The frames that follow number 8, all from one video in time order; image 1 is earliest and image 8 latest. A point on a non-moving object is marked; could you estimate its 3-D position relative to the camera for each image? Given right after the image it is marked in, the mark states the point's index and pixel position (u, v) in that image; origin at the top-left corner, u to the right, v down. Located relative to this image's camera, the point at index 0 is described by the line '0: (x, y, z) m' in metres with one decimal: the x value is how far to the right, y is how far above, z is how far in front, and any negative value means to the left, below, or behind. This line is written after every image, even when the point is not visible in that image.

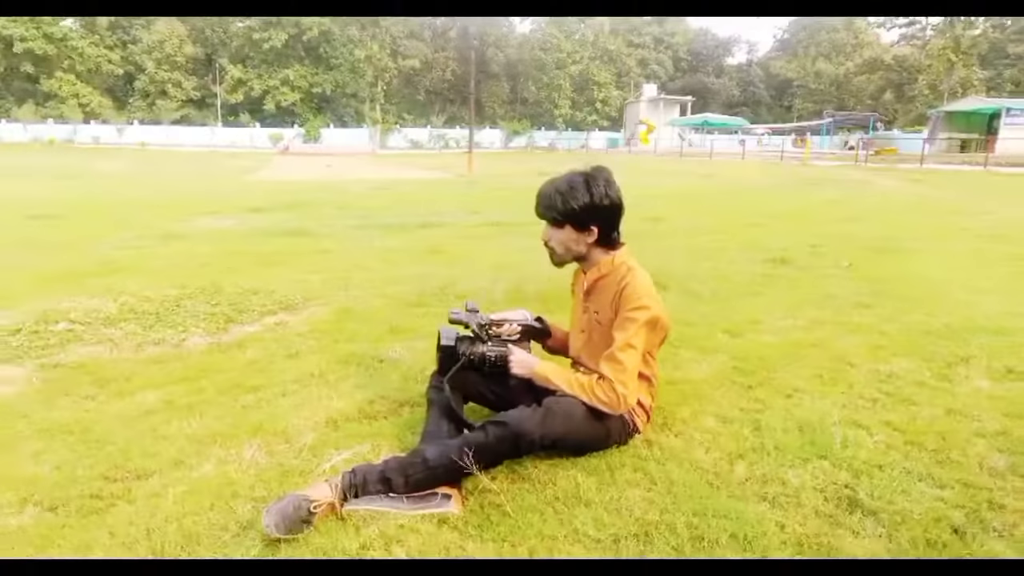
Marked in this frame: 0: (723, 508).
0: (+0.5, -0.5, +1.4) m
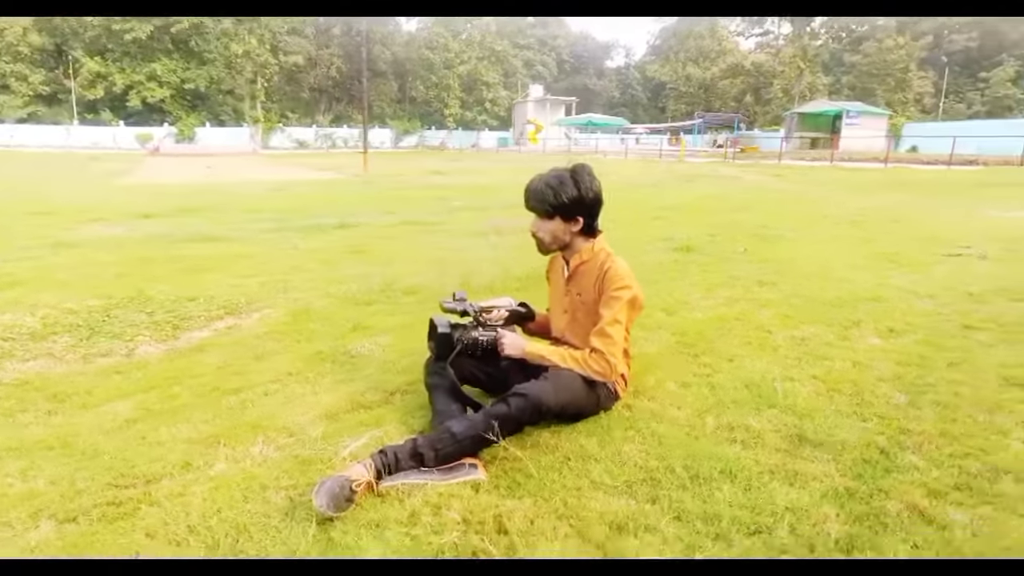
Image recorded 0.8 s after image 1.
0: (+0.5, -0.4, +1.6) m
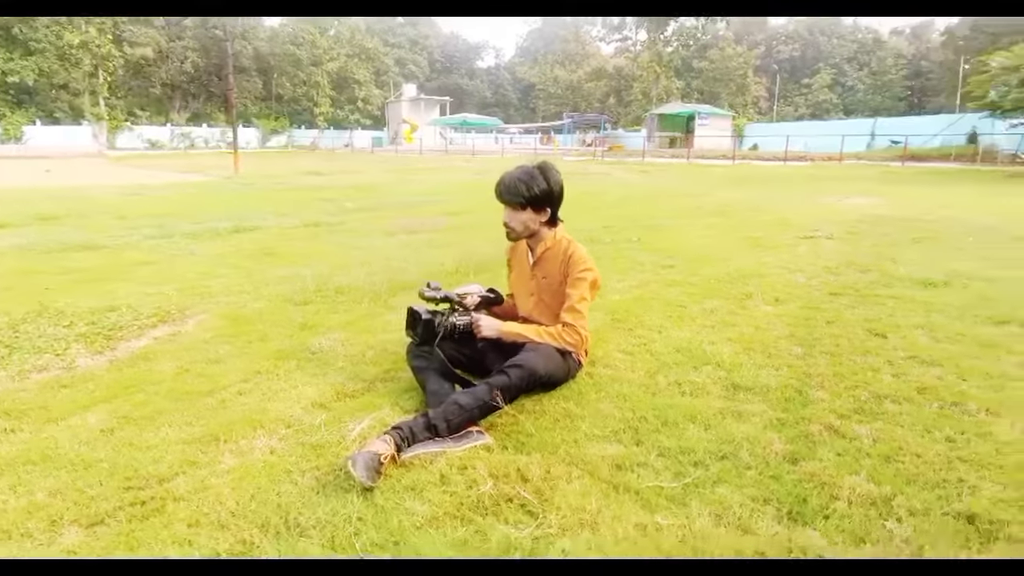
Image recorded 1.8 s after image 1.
0: (+0.5, -0.4, +1.9) m
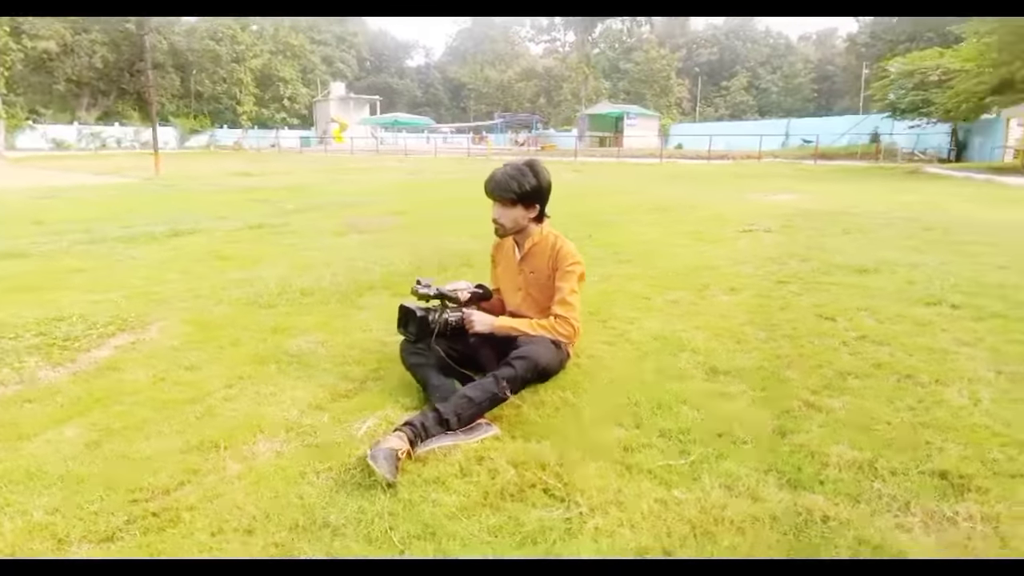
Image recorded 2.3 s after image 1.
0: (+0.5, -0.3, +2.0) m
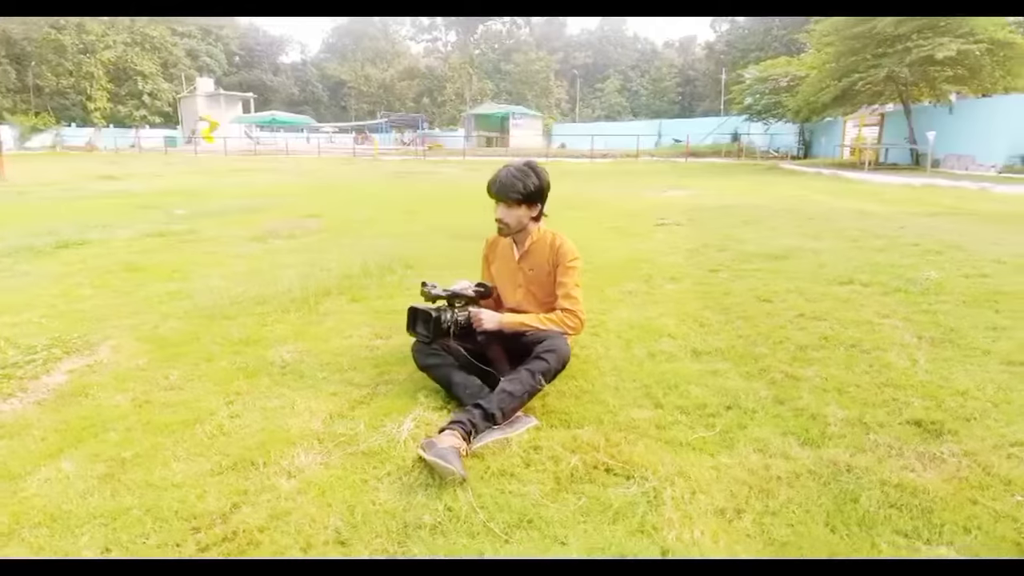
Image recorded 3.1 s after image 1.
0: (+0.5, -0.3, +2.2) m
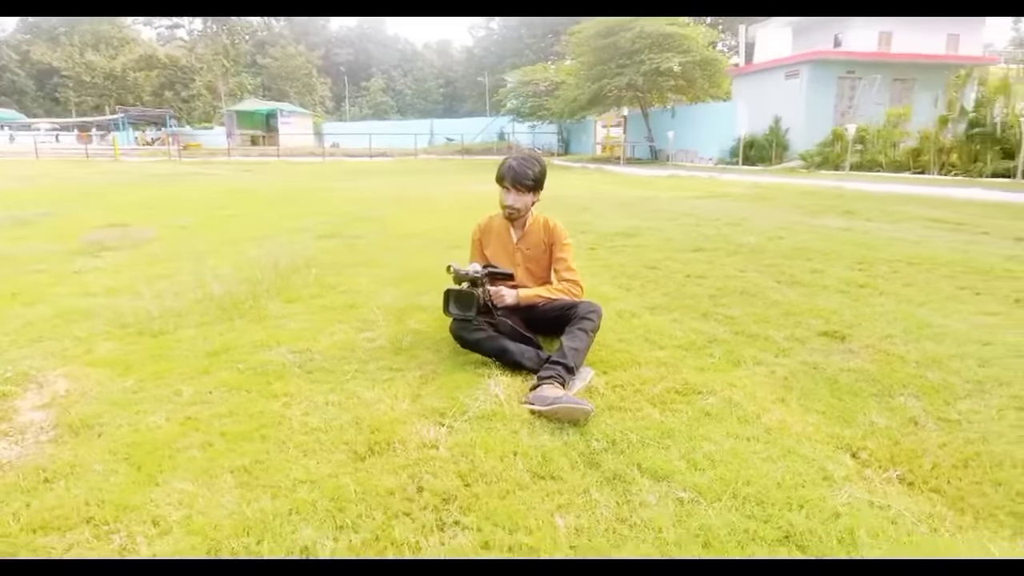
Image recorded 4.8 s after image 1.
0: (+0.6, -0.2, +2.7) m
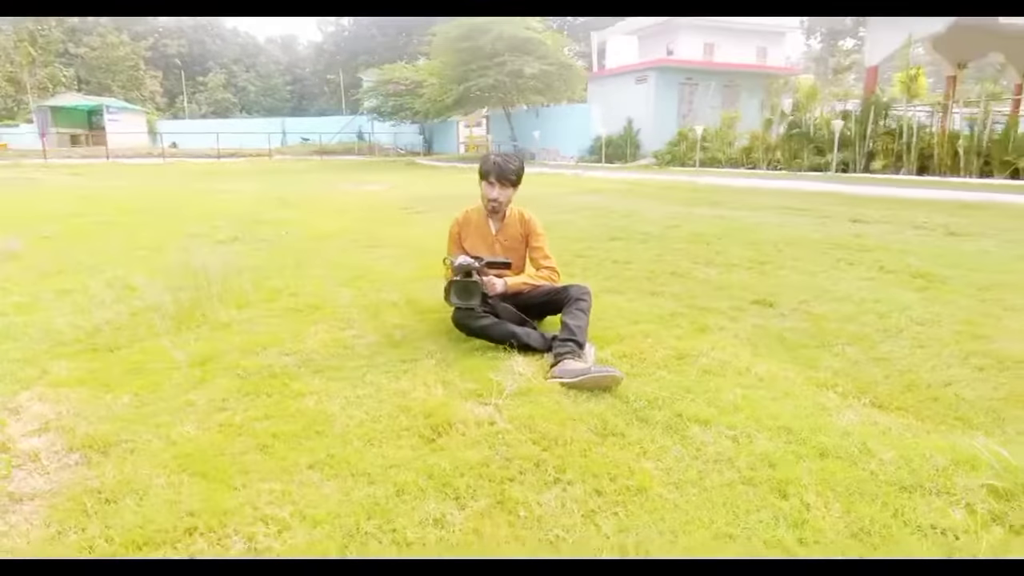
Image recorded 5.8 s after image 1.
0: (+0.4, -0.1, +2.9) m
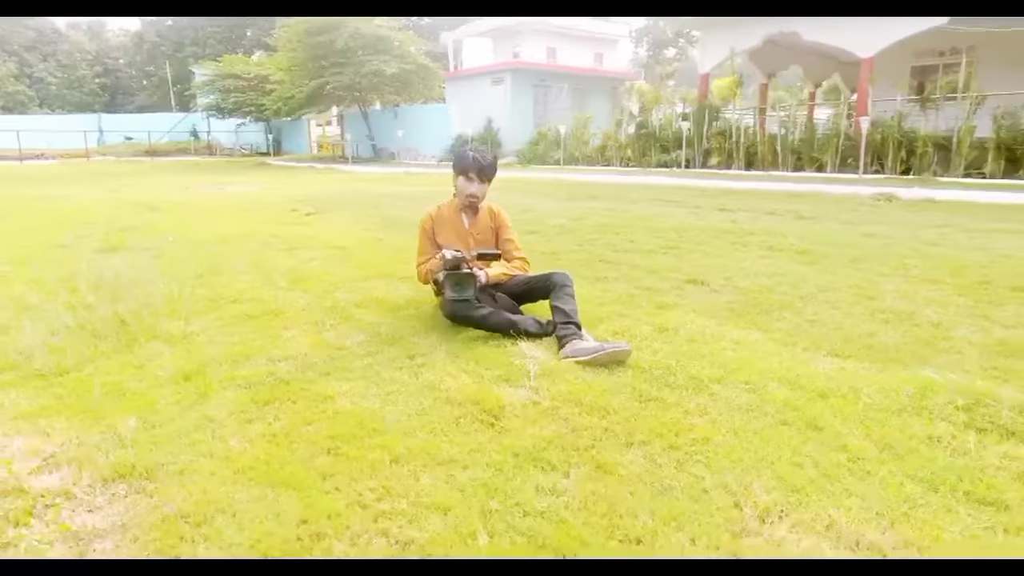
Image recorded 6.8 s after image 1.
0: (+0.3, 0.0, +3.1) m
